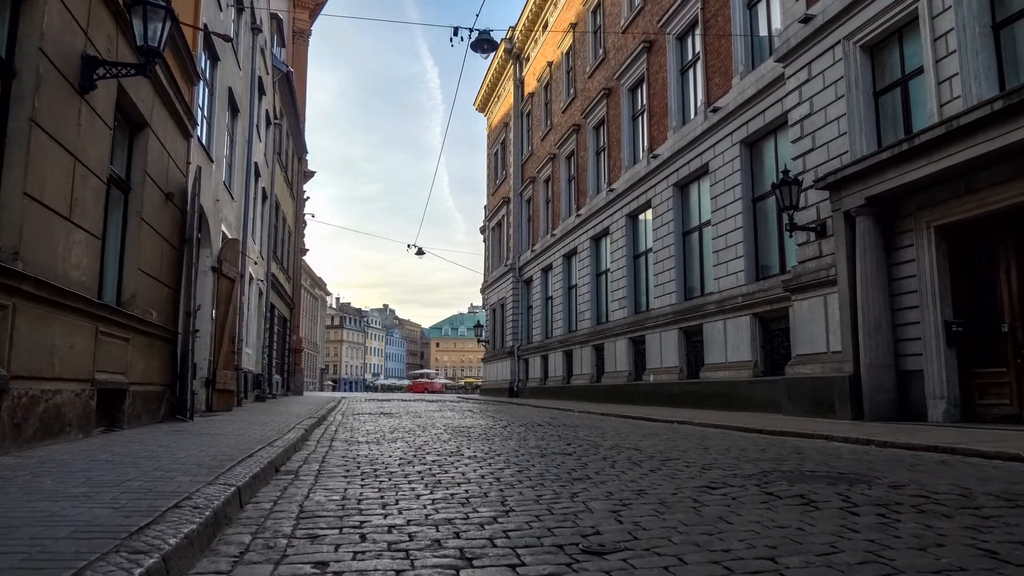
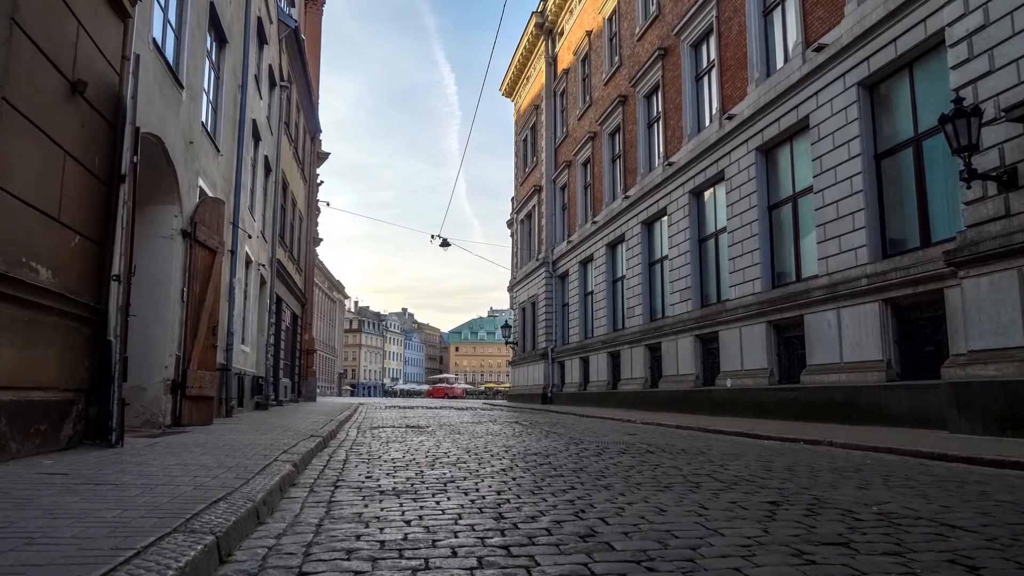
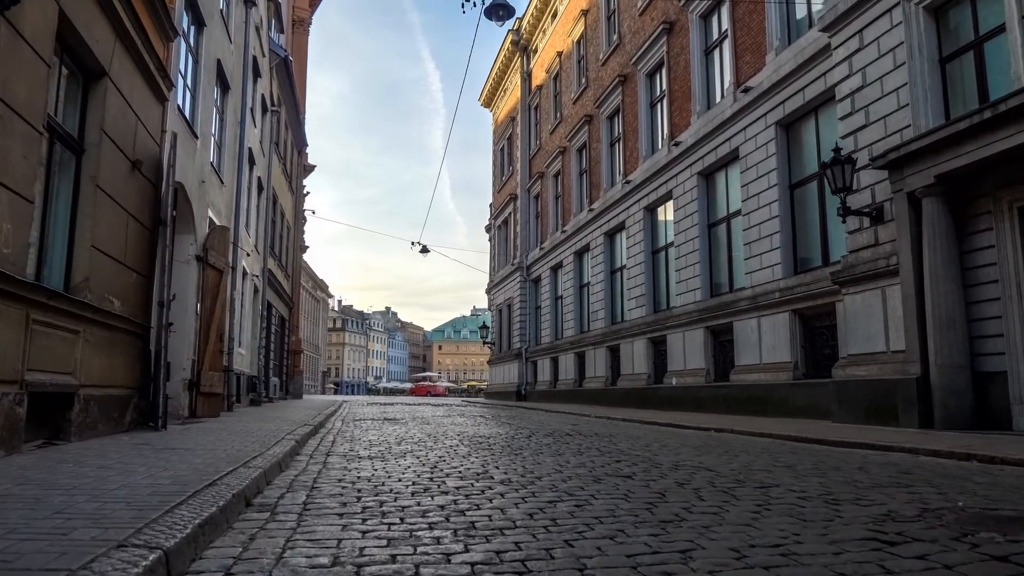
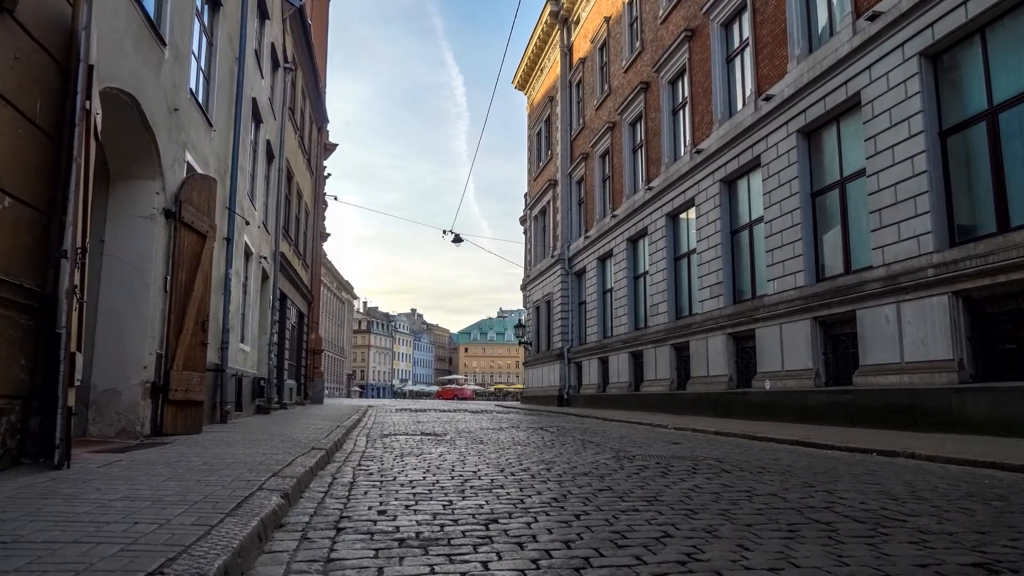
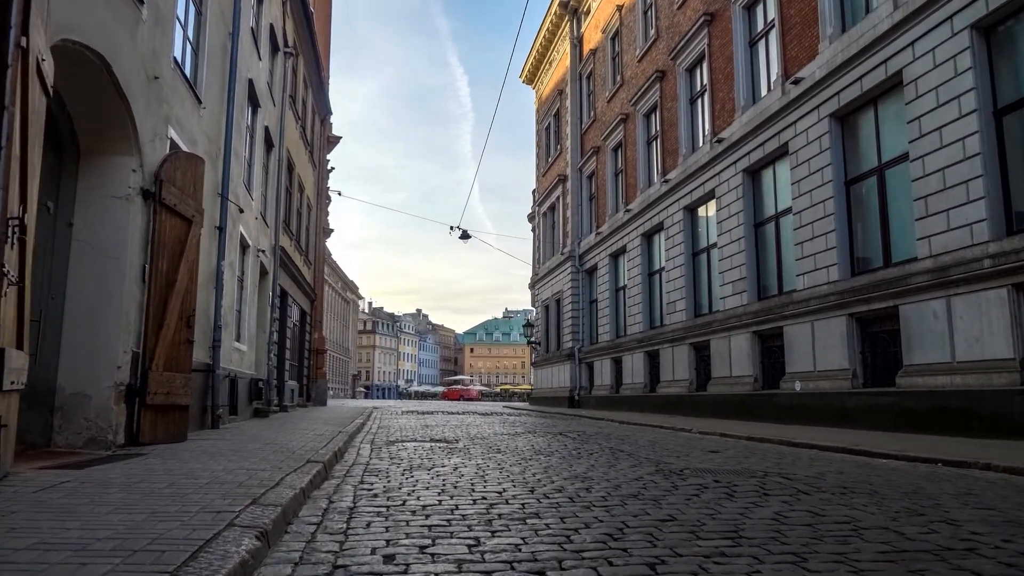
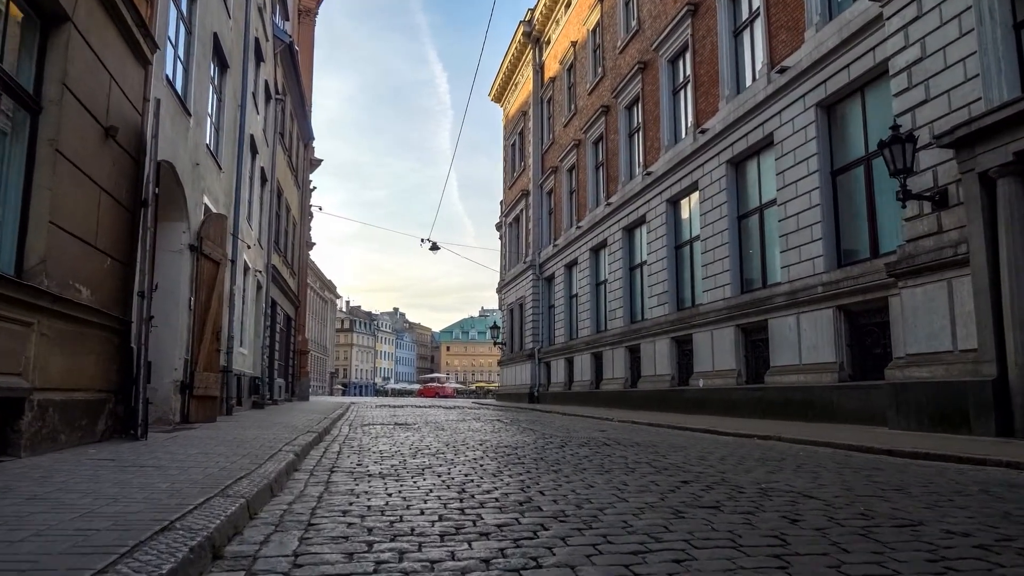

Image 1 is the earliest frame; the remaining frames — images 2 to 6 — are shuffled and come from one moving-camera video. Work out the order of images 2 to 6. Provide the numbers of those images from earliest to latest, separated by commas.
3, 6, 2, 4, 5
